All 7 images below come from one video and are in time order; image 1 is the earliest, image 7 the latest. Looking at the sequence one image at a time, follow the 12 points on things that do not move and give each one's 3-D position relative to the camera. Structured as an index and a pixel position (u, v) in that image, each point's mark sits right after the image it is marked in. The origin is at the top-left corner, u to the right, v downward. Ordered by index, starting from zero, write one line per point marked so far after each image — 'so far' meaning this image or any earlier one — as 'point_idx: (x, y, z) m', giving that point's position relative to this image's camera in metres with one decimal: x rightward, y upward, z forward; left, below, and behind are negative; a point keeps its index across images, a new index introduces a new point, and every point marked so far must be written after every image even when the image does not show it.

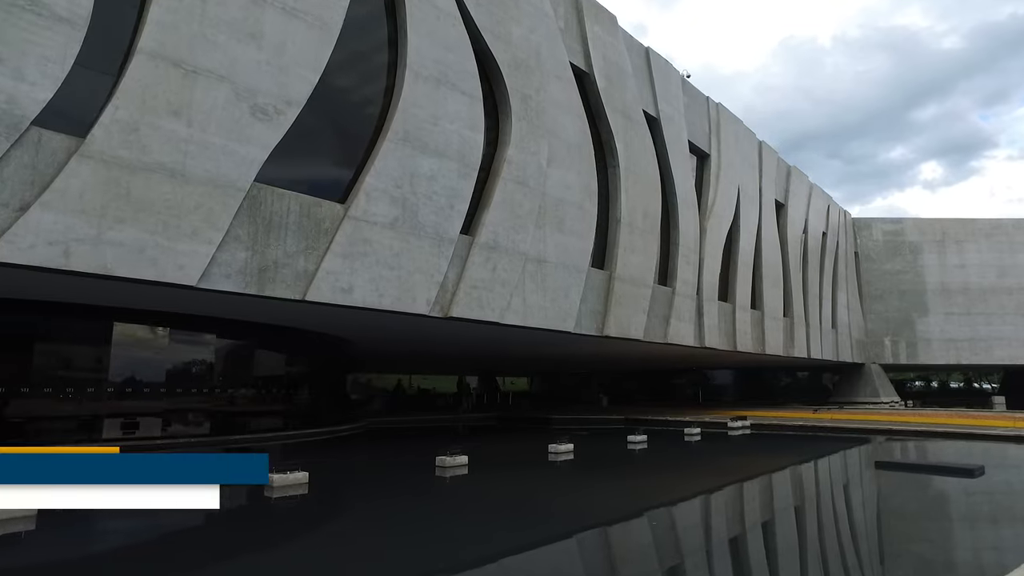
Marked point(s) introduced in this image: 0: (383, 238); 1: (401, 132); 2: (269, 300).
0: (-1.9, +0.7, +9.7) m
1: (-1.7, +2.4, +10.1) m
2: (-3.4, -0.2, +9.2) m
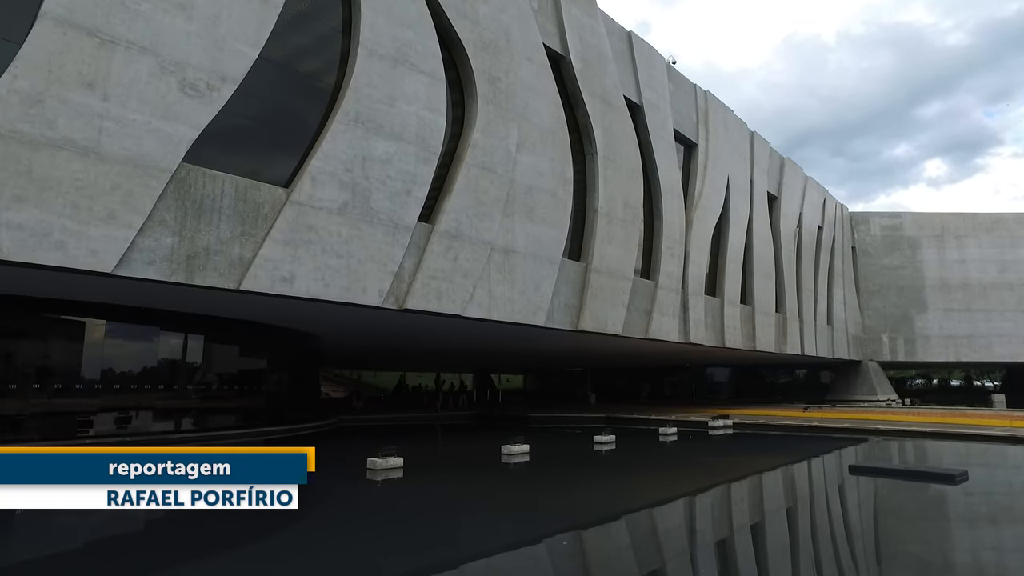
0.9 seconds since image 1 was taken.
0: (-2.5, +0.9, +9.1) m
1: (-2.3, +2.6, +9.5) m
2: (-4.1, 0.0, +8.6) m
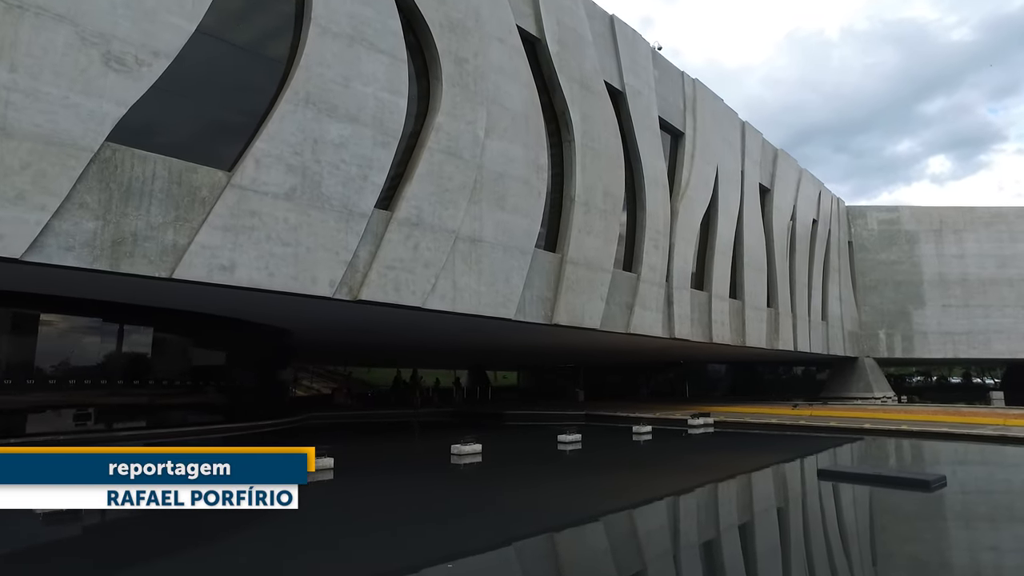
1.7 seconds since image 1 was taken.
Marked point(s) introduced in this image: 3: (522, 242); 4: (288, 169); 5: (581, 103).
0: (-3.1, +1.0, +8.6) m
1: (-2.9, +2.7, +9.0) m
2: (-4.6, +0.1, +8.0) m
3: (+0.2, +0.8, +12.0) m
4: (-3.0, +1.6, +8.7) m
5: (+1.5, +3.9, +13.9) m
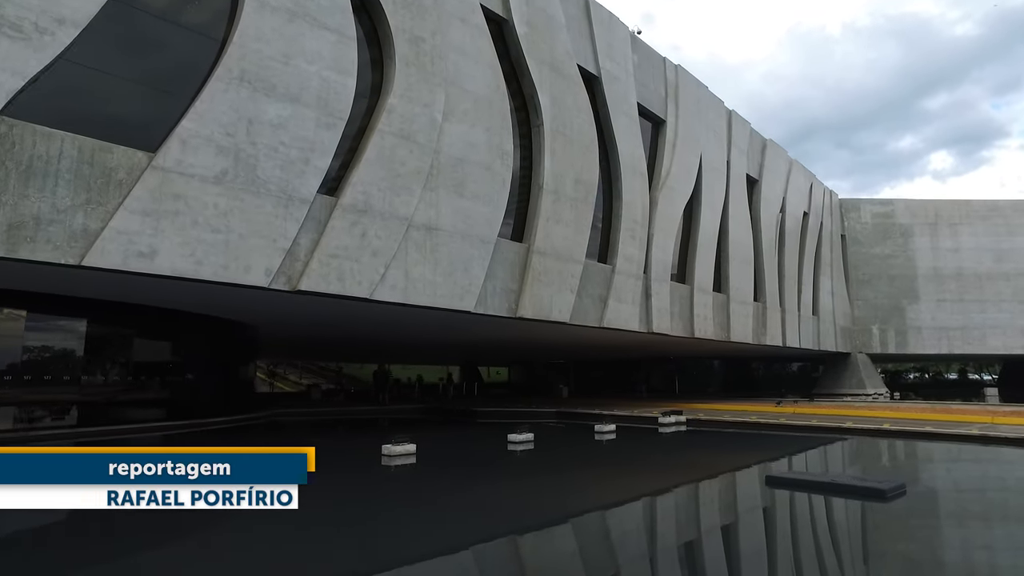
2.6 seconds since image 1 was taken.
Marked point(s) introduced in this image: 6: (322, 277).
0: (-3.8, +1.1, +8.0) m
1: (-3.6, +2.8, +8.4) m
2: (-5.3, +0.2, +7.5) m
3: (-0.5, +1.0, +11.4) m
4: (-3.7, +1.7, +8.2) m
5: (+0.8, +4.1, +13.3) m
6: (-2.6, +0.2, +9.1) m
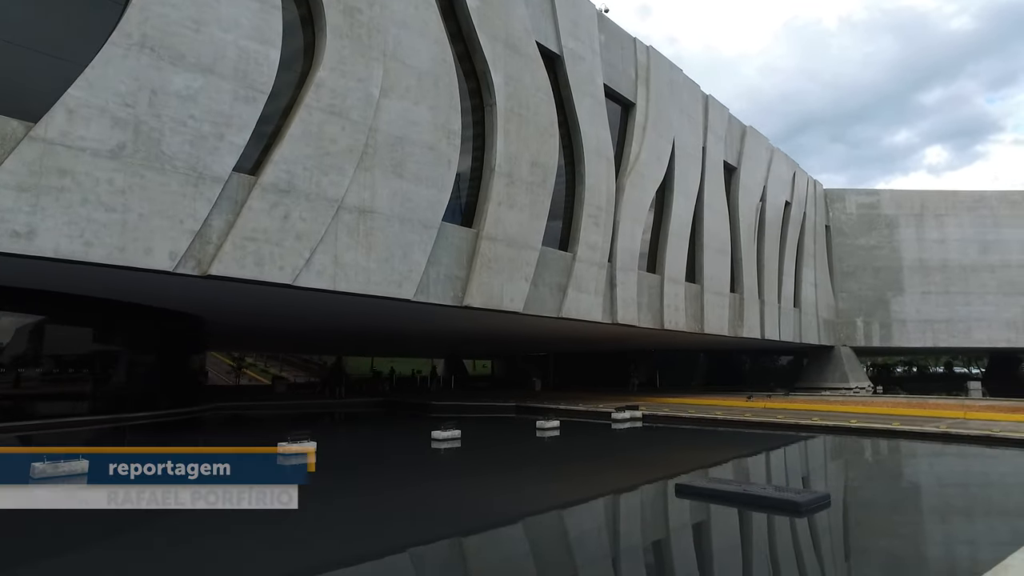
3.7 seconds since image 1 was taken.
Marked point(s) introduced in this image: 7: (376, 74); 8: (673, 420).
0: (-4.7, +1.3, +7.3) m
1: (-4.5, +3.0, +7.7) m
2: (-6.2, +0.4, +6.8) m
3: (-1.4, +1.2, +10.7) m
4: (-4.6, +1.9, +7.5) m
5: (-0.1, +4.3, +12.6) m
6: (-3.6, +0.3, +8.4) m
7: (-2.1, +3.4, +10.2) m
8: (+3.4, -2.7, +13.6) m
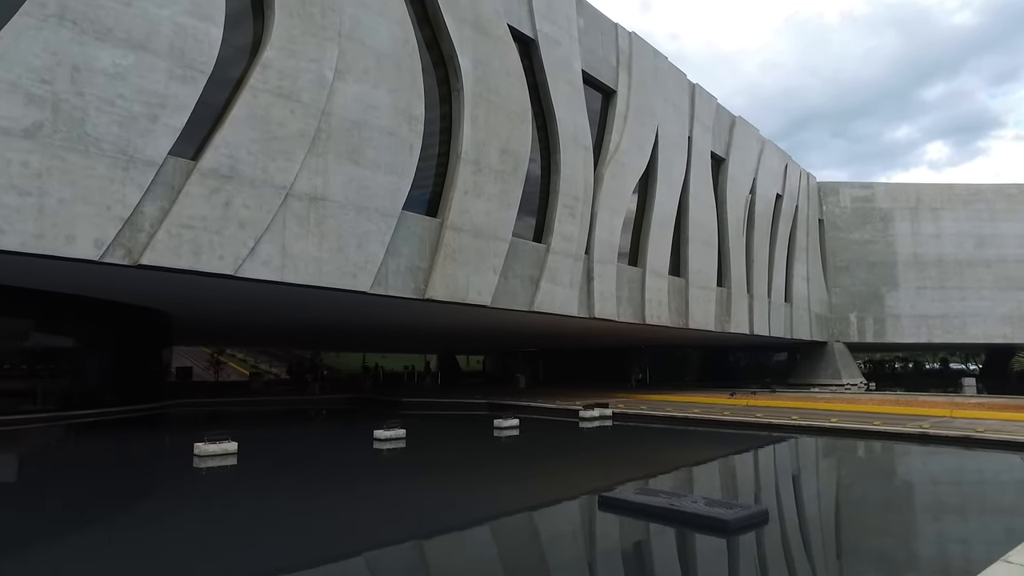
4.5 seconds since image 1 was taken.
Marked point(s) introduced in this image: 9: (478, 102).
0: (-5.3, +1.4, +6.9) m
1: (-5.1, +3.1, +7.2) m
2: (-6.8, +0.5, +6.4) m
3: (-2.0, +1.3, +10.3) m
4: (-5.2, +2.0, +7.0) m
5: (-0.7, +4.5, +12.1) m
6: (-4.1, +0.5, +8.0) m
7: (-2.7, +3.5, +9.7) m
8: (+2.8, -2.6, +13.1) m
9: (-0.6, +3.4, +12.0) m
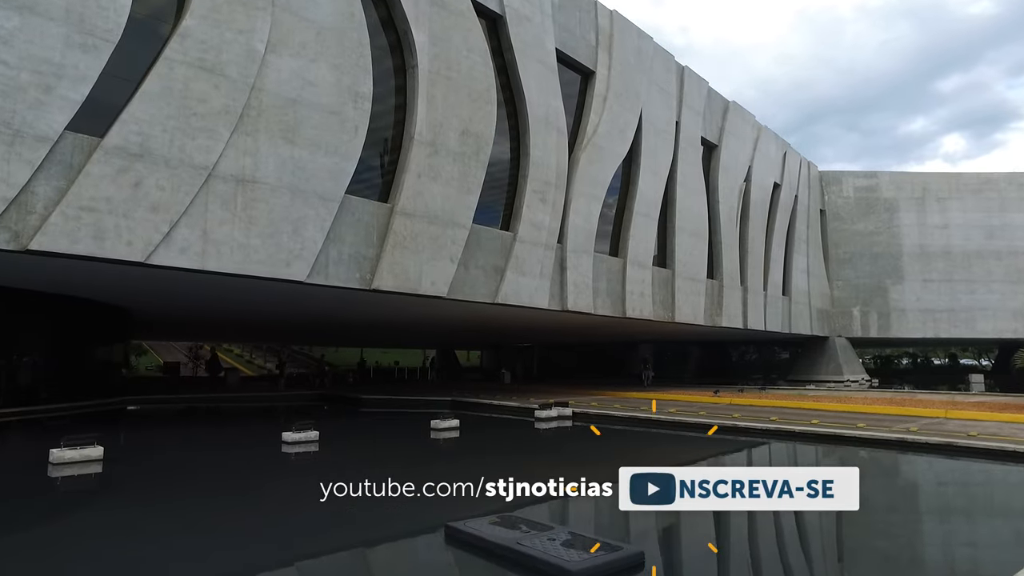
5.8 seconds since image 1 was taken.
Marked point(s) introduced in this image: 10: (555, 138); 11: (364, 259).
0: (-6.1, +1.6, +6.2) m
1: (-5.9, +3.3, +6.6) m
2: (-7.6, +0.7, +5.7) m
3: (-2.8, +1.5, +9.5) m
4: (-6.0, +2.1, +6.3) m
5: (-1.4, +4.6, +11.3) m
6: (-4.9, +0.6, +7.3) m
7: (-3.5, +3.6, +9.0) m
8: (+2.2, -2.4, +12.3) m
9: (-1.4, +3.6, +11.3) m
10: (+0.9, +3.2, +13.8) m
11: (-2.3, +0.5, +10.3) m
